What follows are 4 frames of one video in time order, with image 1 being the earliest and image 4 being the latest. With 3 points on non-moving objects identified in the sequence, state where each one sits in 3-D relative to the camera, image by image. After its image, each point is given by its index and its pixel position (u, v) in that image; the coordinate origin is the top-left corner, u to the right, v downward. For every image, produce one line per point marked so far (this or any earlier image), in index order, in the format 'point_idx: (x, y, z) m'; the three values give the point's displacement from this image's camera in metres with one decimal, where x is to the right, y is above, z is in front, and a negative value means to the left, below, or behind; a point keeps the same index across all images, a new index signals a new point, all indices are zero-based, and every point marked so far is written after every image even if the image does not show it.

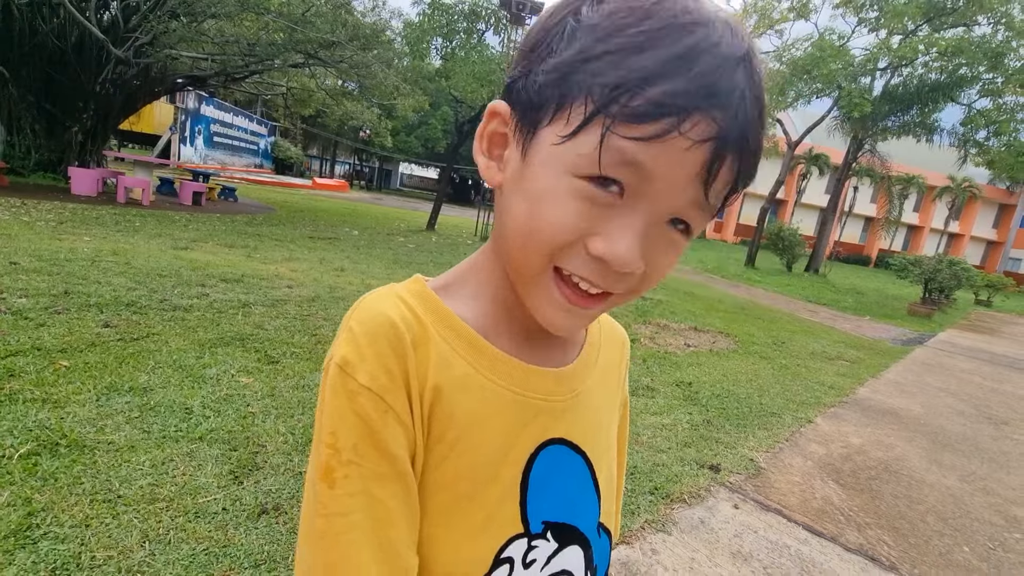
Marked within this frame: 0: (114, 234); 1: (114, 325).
0: (-5.3, +0.7, +6.7) m
1: (-2.8, -0.3, +3.5) m
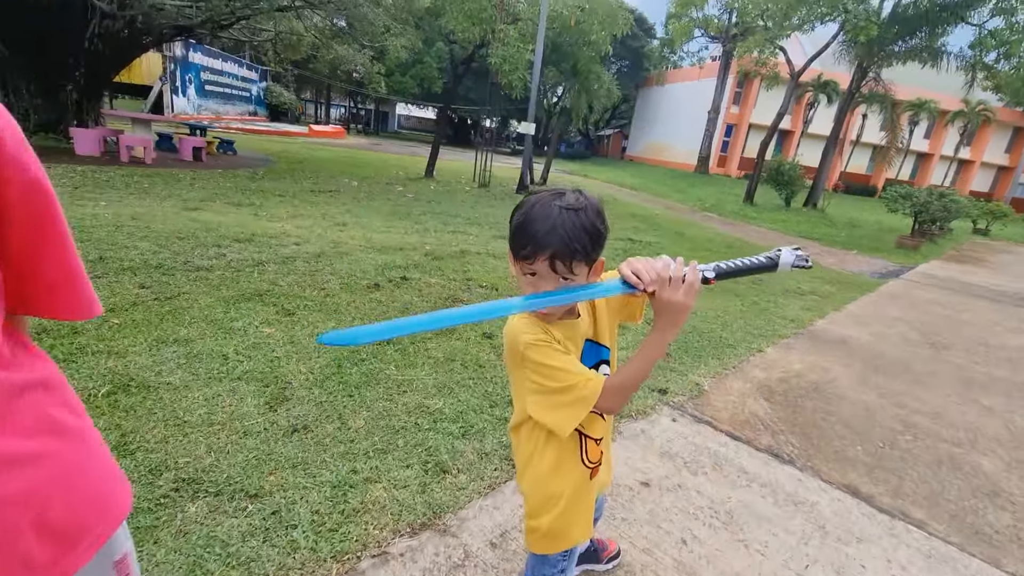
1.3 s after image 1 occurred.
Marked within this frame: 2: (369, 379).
0: (-5.5, +1.3, +7.1) m
1: (-2.9, 0.0, +4.0) m
2: (-0.9, -0.5, +3.0) m
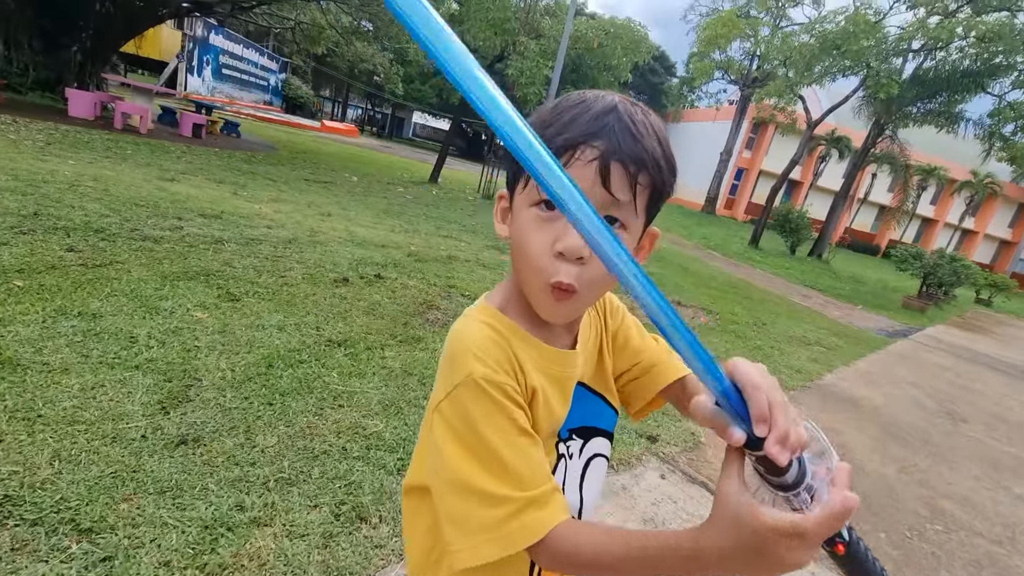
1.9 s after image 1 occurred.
0: (-5.5, +1.7, +6.6) m
1: (-3.1, +0.3, +3.5) m
2: (-1.0, -0.5, +2.5) m
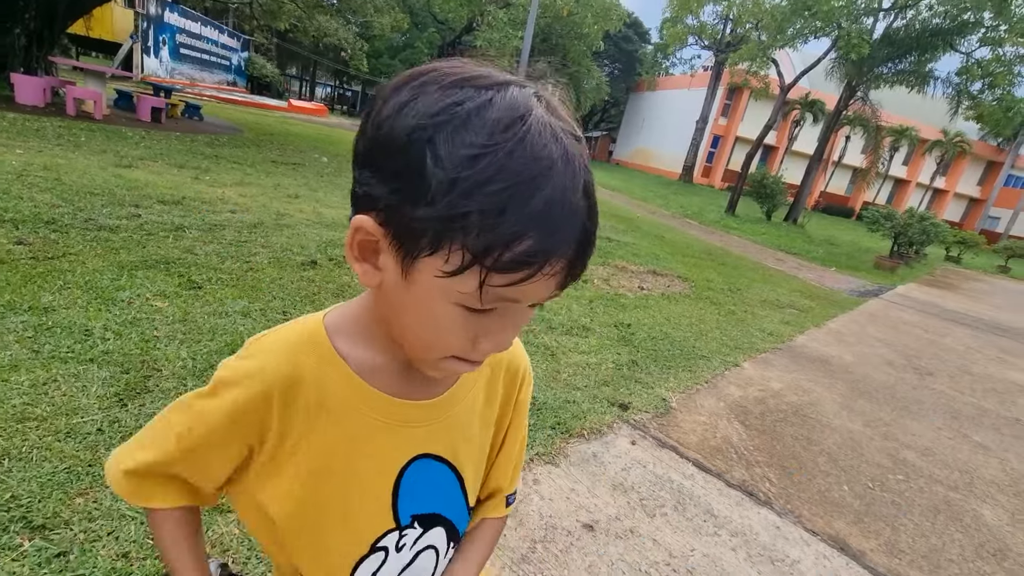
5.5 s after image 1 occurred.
0: (-5.8, +1.8, +6.3) m
1: (-3.3, +0.3, +3.4) m
2: (-1.2, -0.4, +2.4) m
